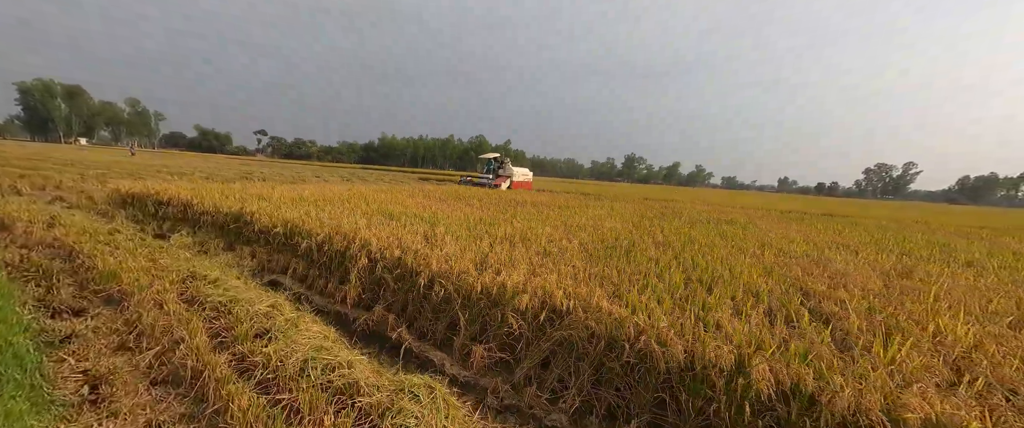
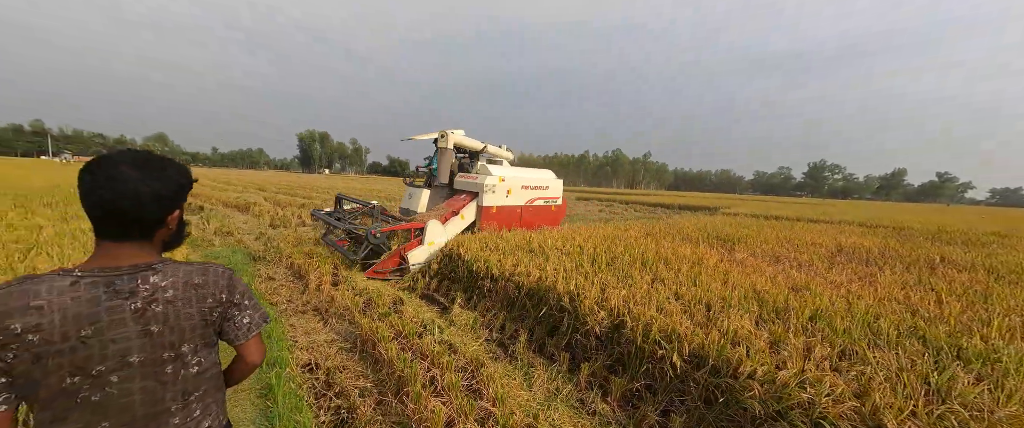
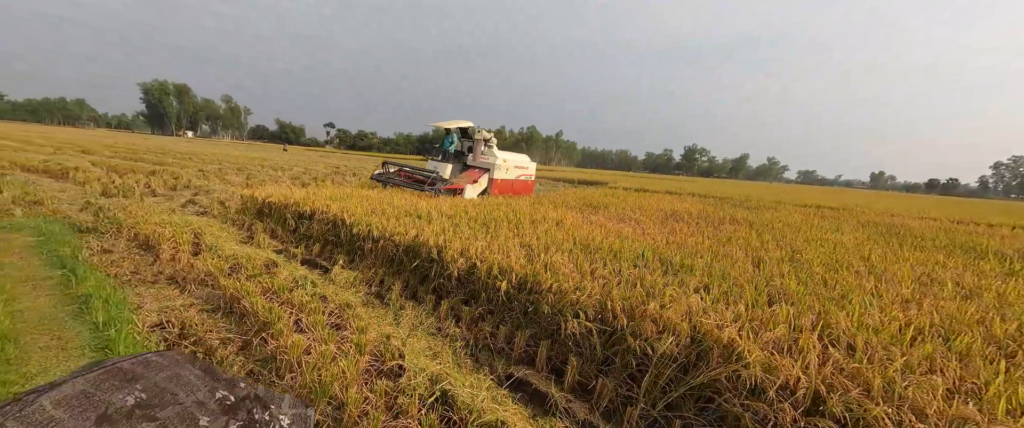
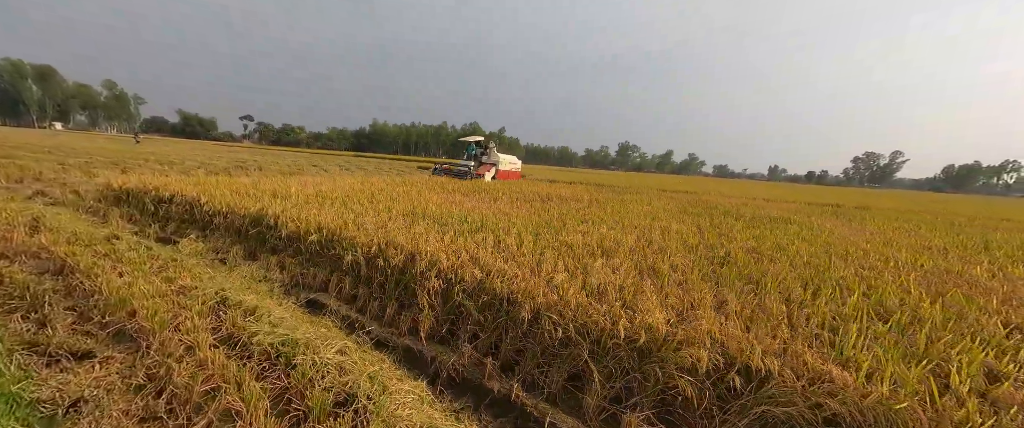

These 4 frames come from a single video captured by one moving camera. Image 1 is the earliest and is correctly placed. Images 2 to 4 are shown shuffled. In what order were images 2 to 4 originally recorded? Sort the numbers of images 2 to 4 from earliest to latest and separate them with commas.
4, 3, 2
